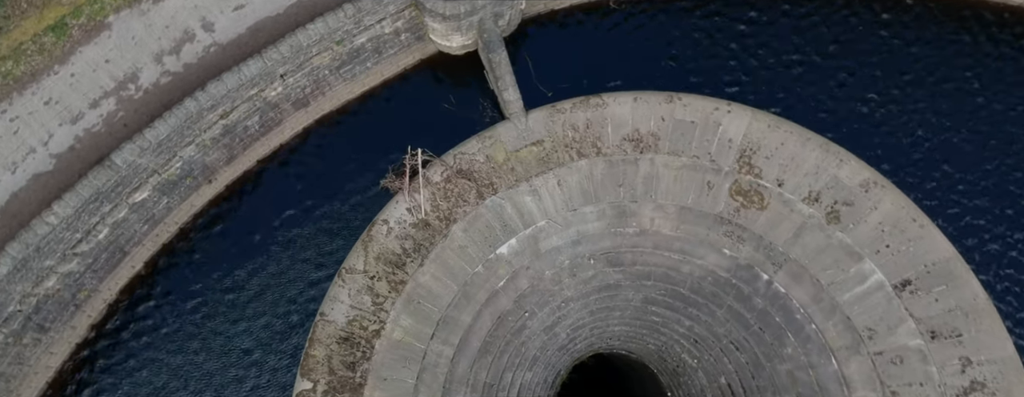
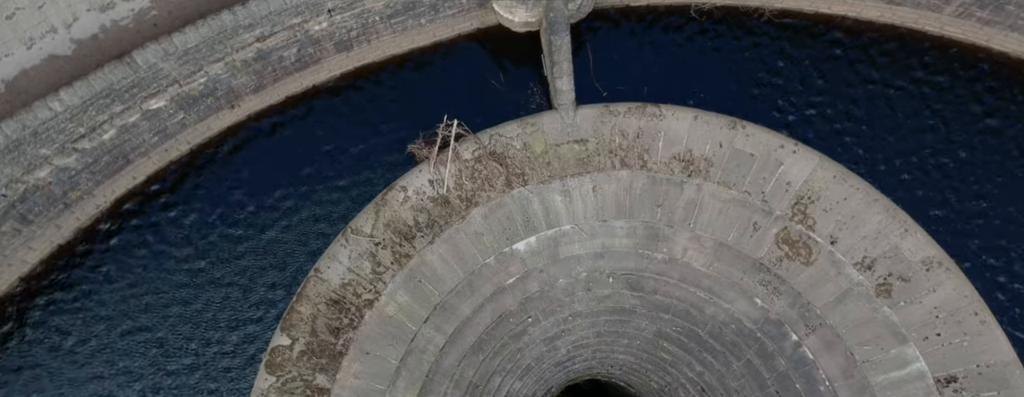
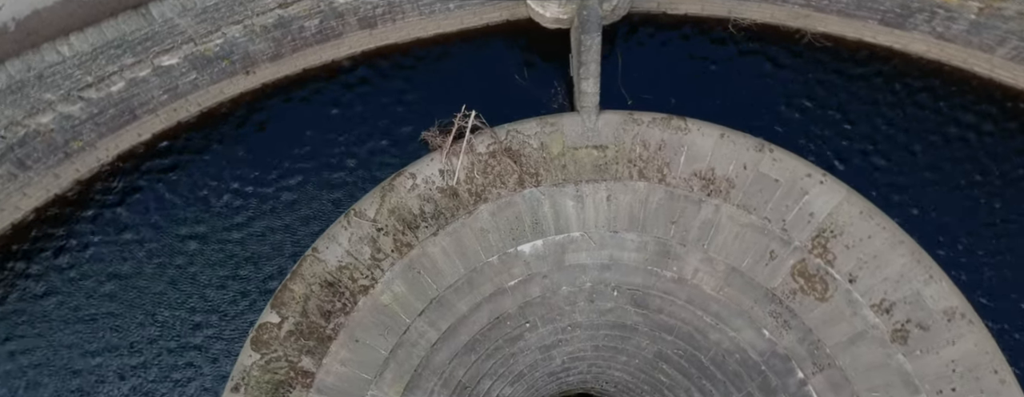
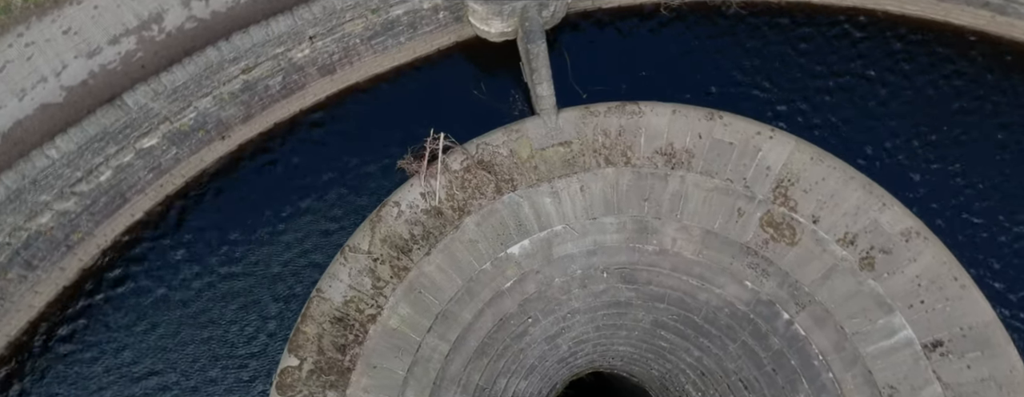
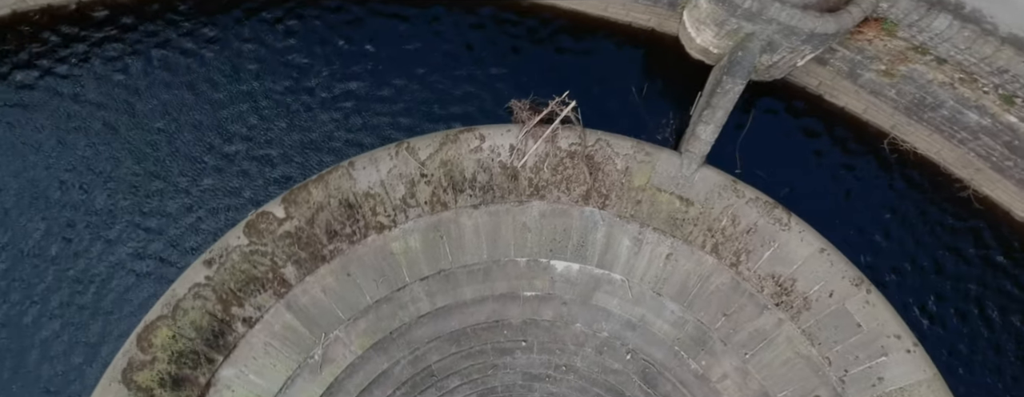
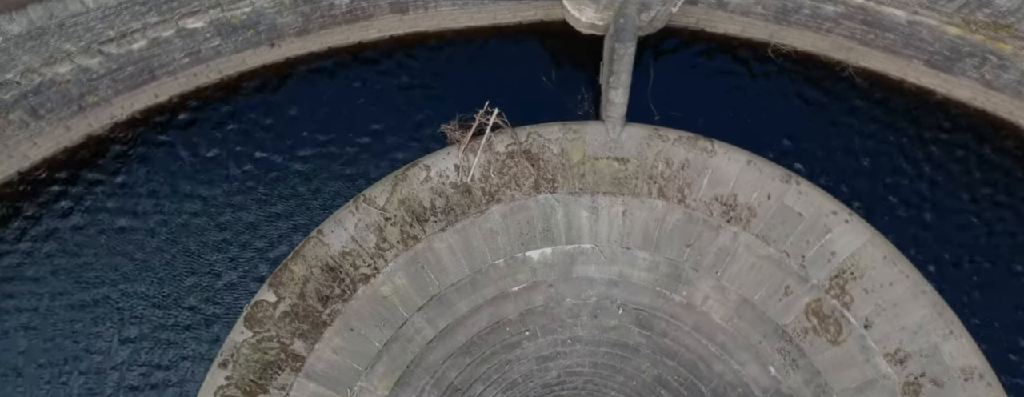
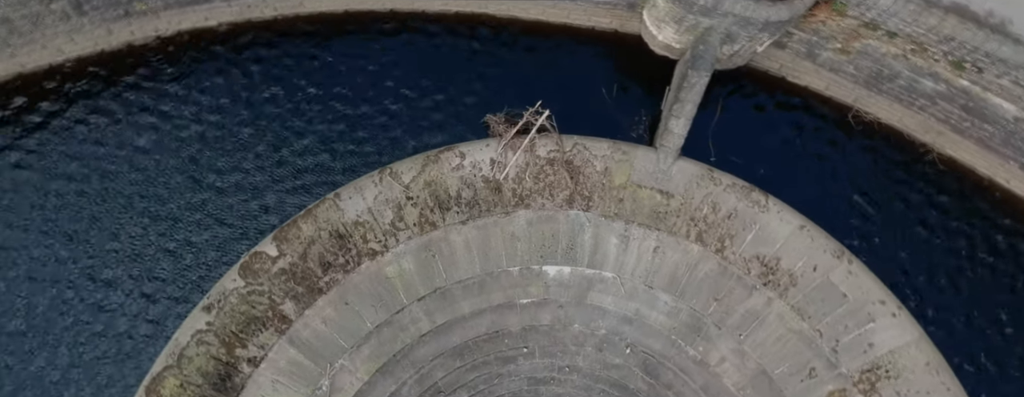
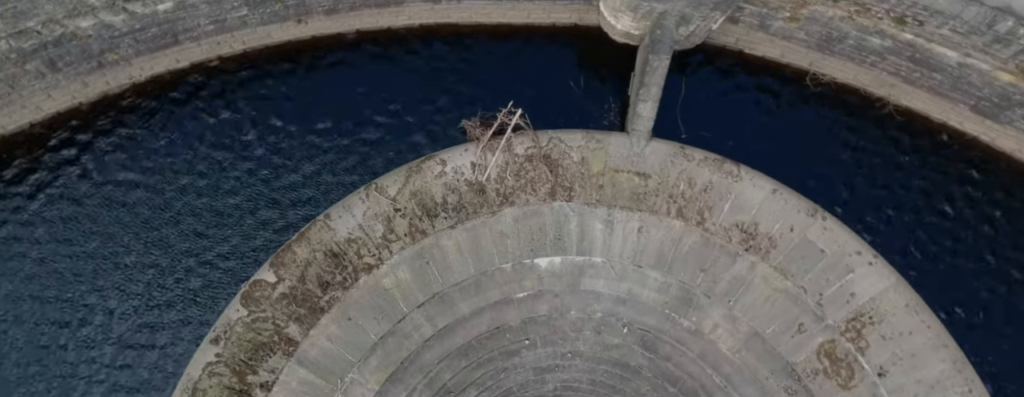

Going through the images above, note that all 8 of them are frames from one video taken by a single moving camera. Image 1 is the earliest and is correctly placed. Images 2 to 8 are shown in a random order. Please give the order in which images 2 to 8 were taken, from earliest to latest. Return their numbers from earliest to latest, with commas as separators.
4, 2, 3, 6, 8, 7, 5
